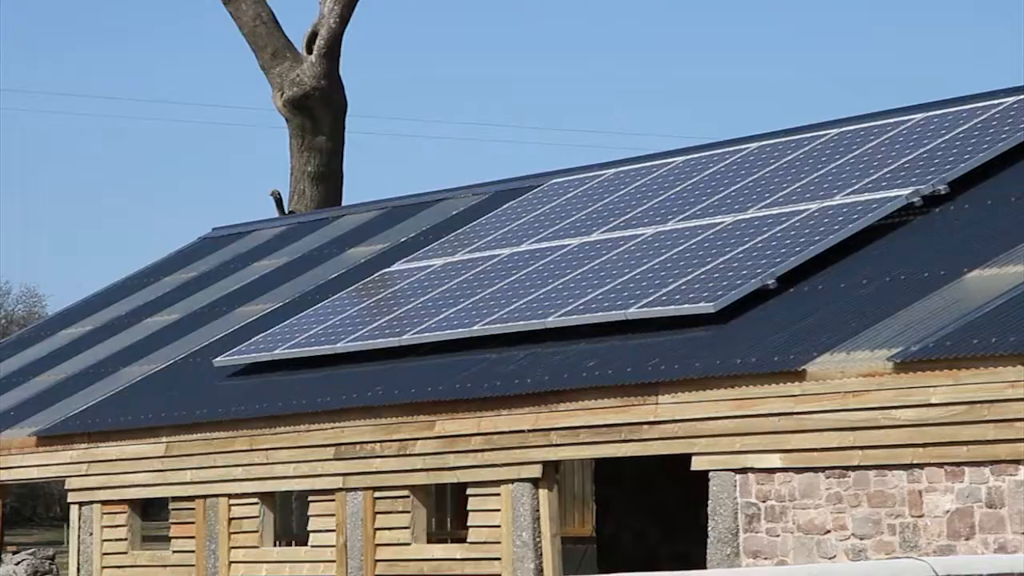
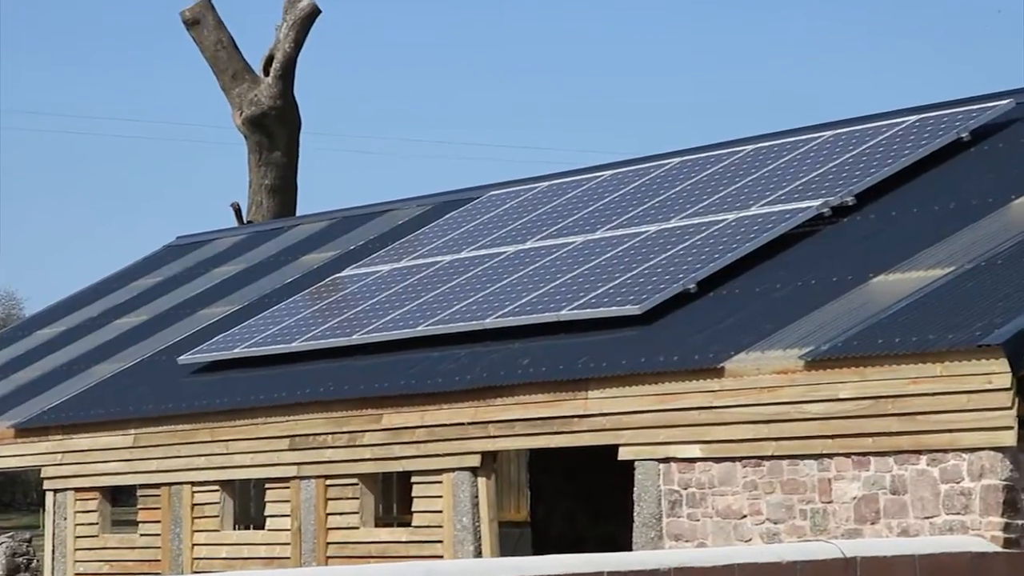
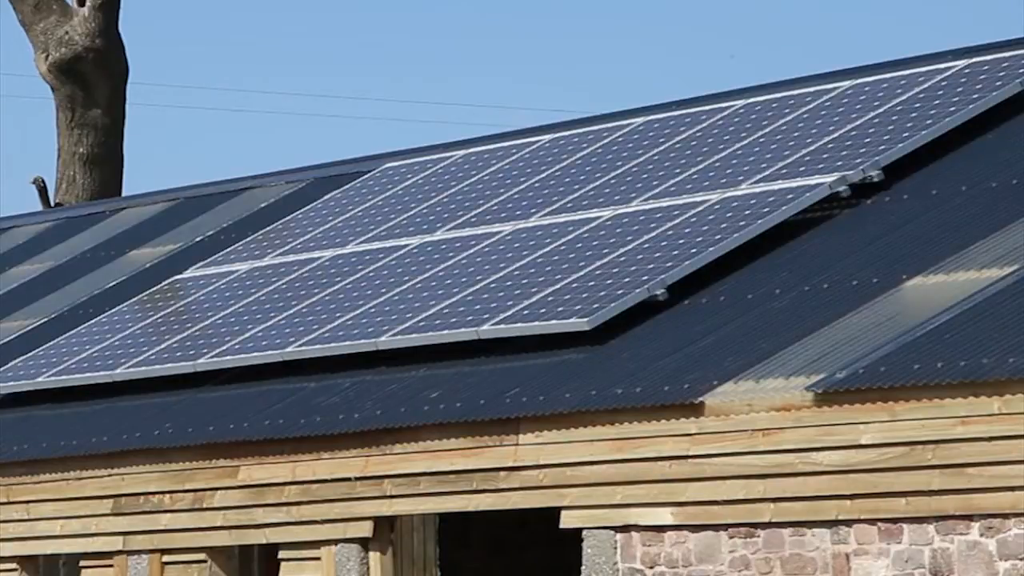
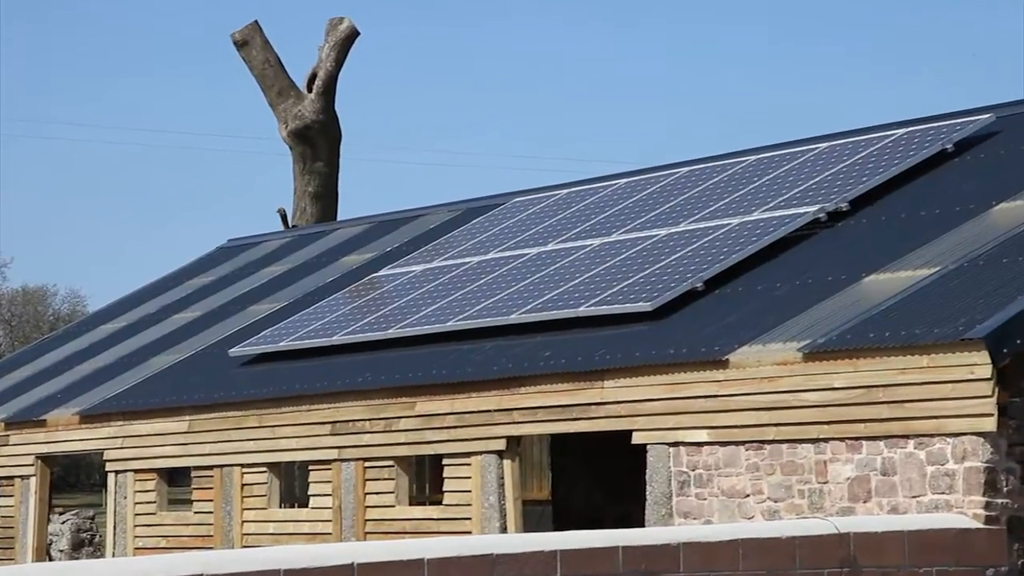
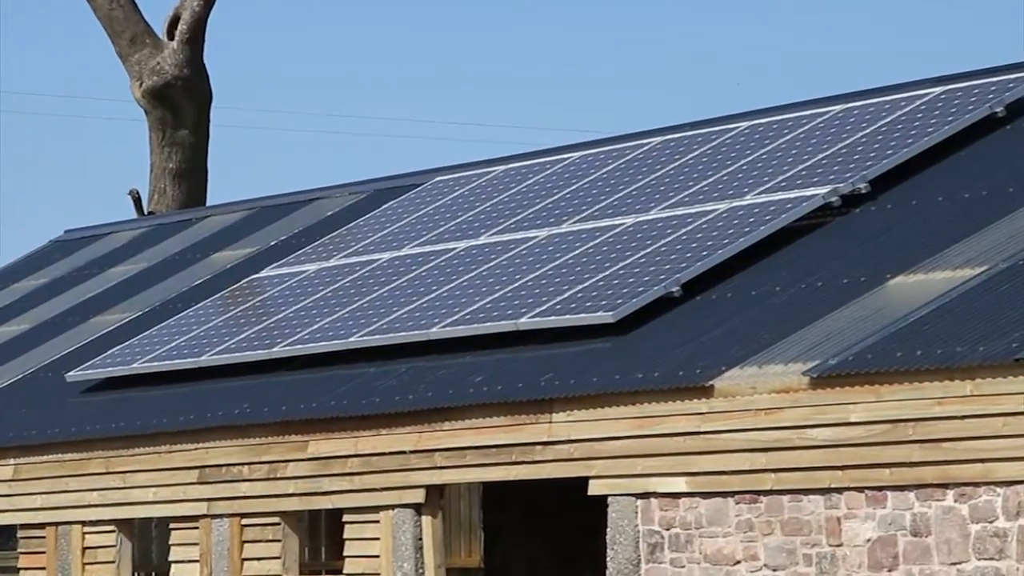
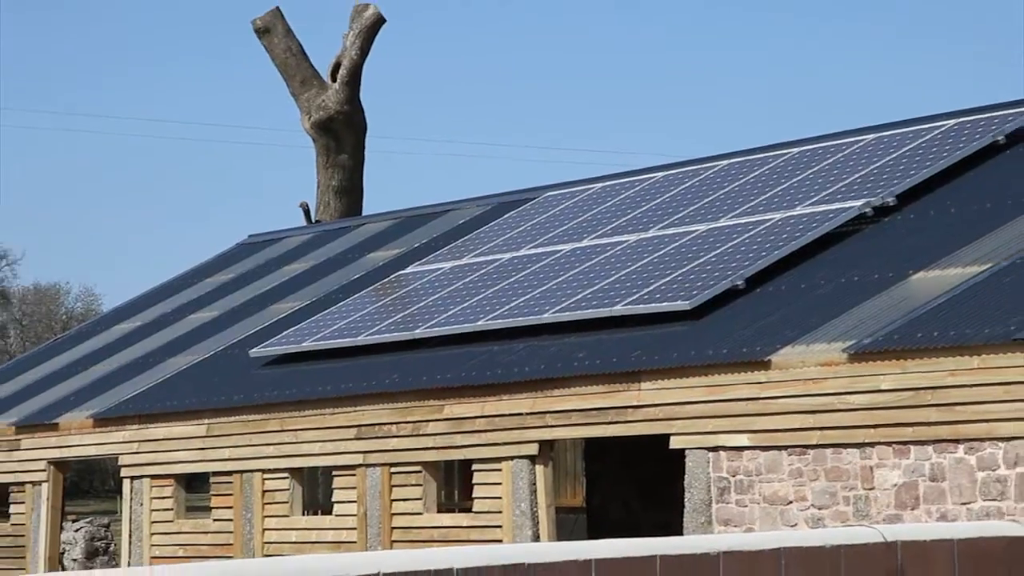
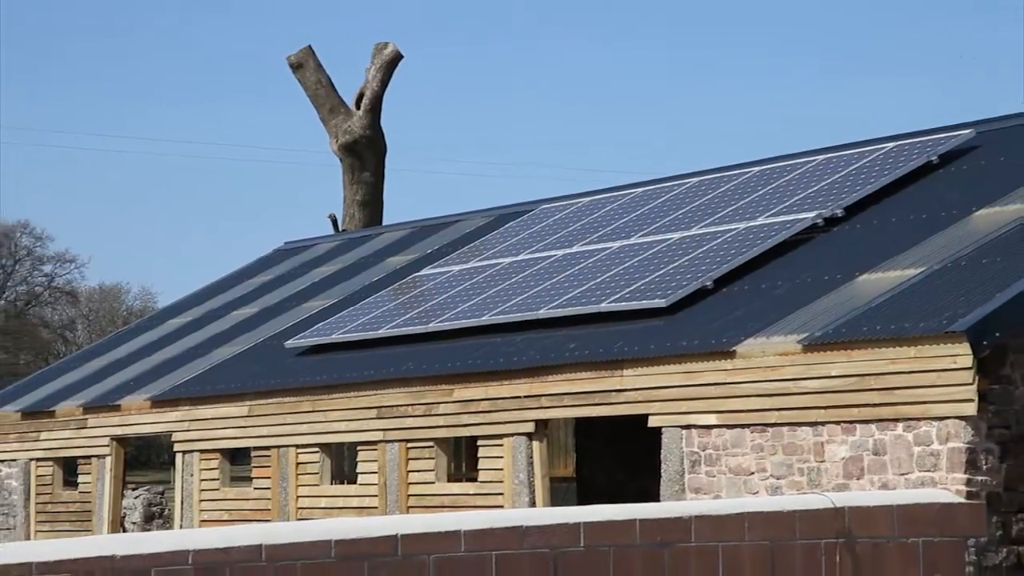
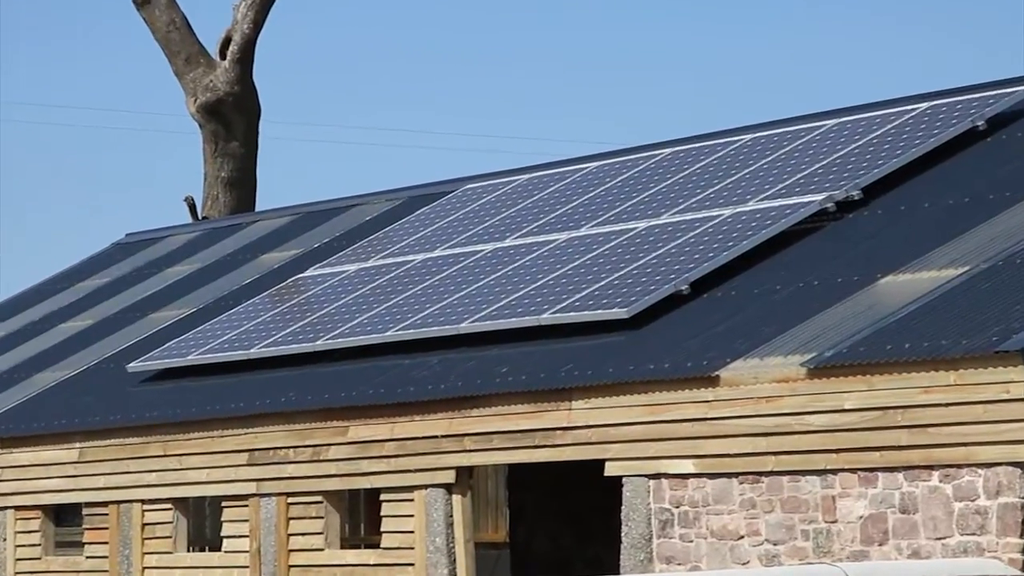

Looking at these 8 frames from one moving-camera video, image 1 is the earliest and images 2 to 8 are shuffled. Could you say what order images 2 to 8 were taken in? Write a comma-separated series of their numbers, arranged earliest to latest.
6, 7, 4, 2, 8, 5, 3
